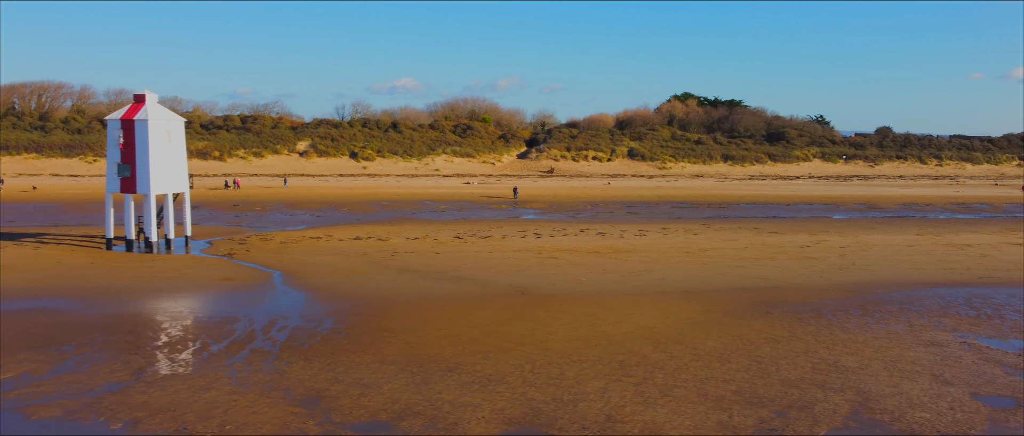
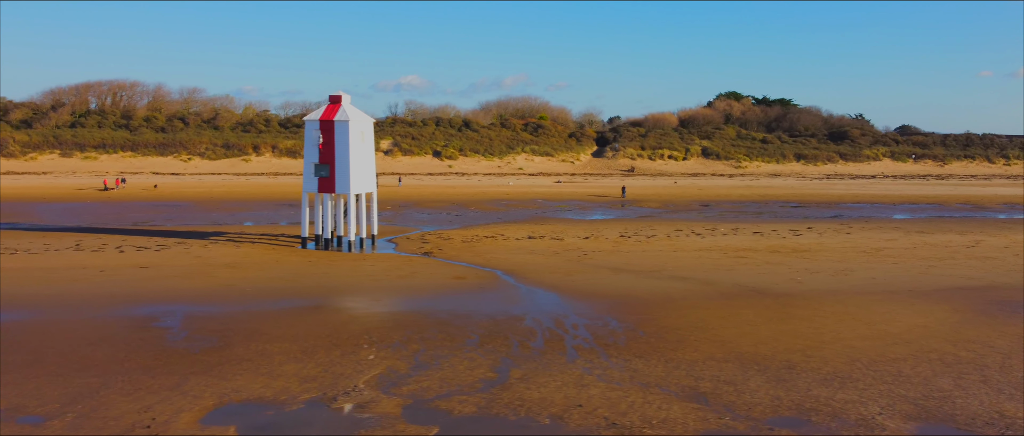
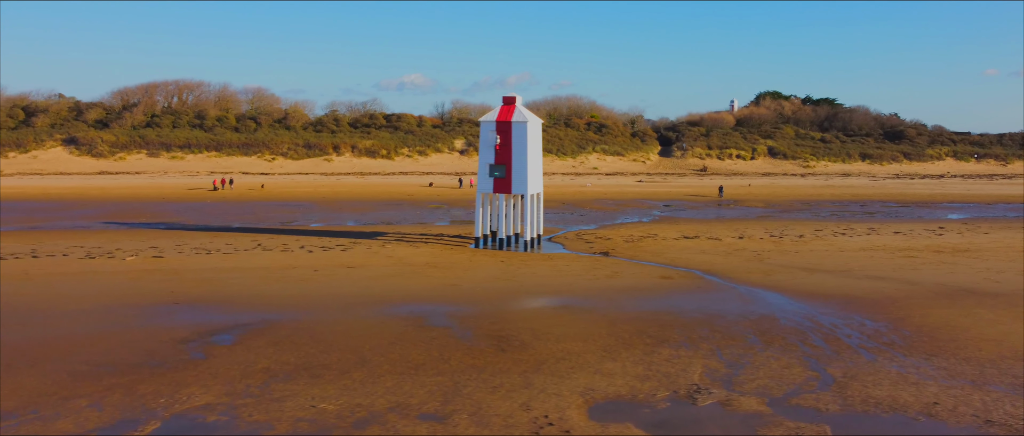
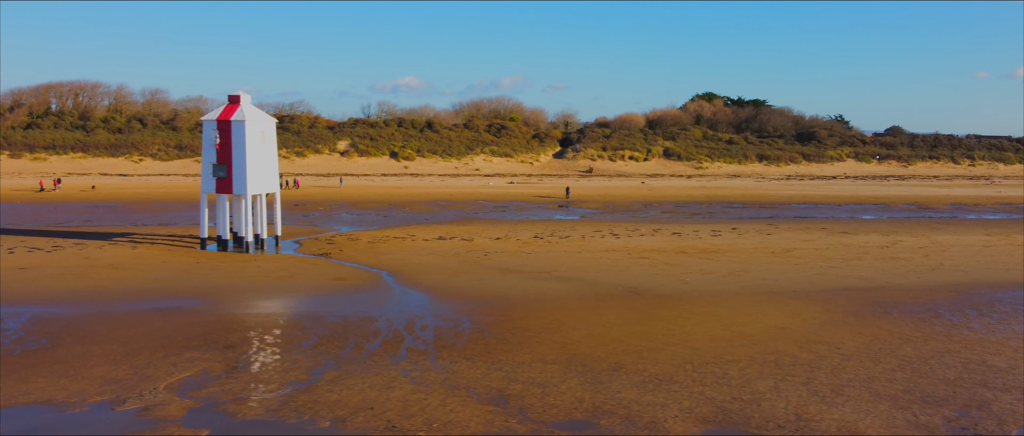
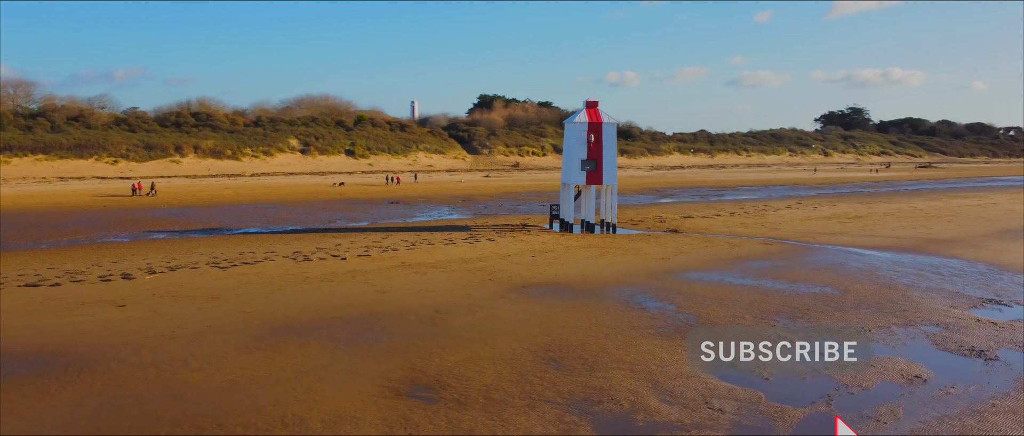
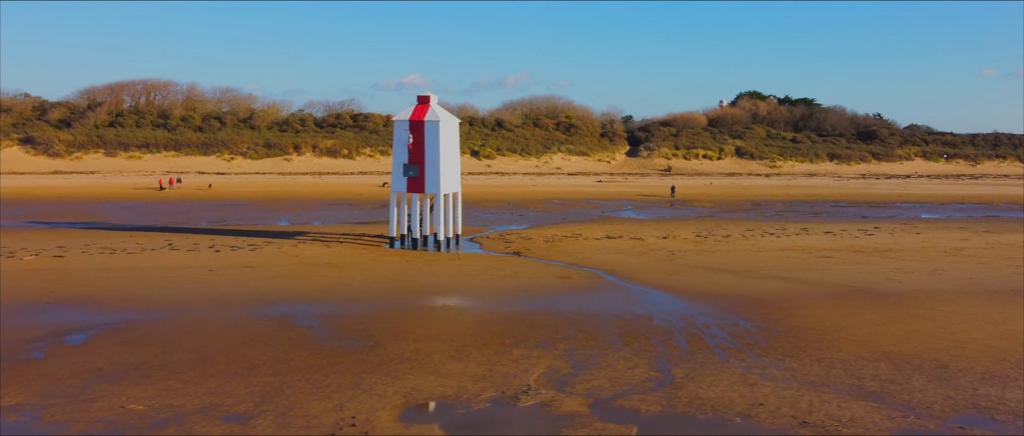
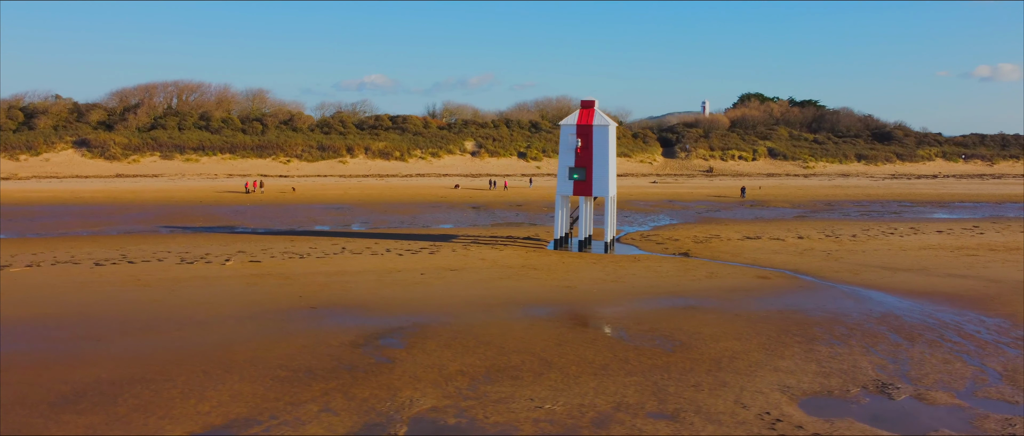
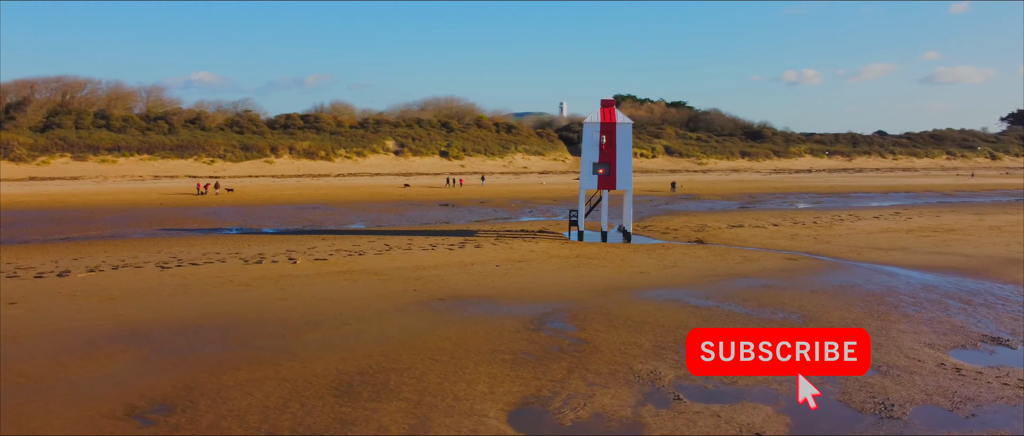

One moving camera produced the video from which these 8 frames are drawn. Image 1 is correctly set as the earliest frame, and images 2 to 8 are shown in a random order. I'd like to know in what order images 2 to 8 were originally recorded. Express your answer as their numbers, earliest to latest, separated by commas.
4, 2, 6, 3, 7, 8, 5
